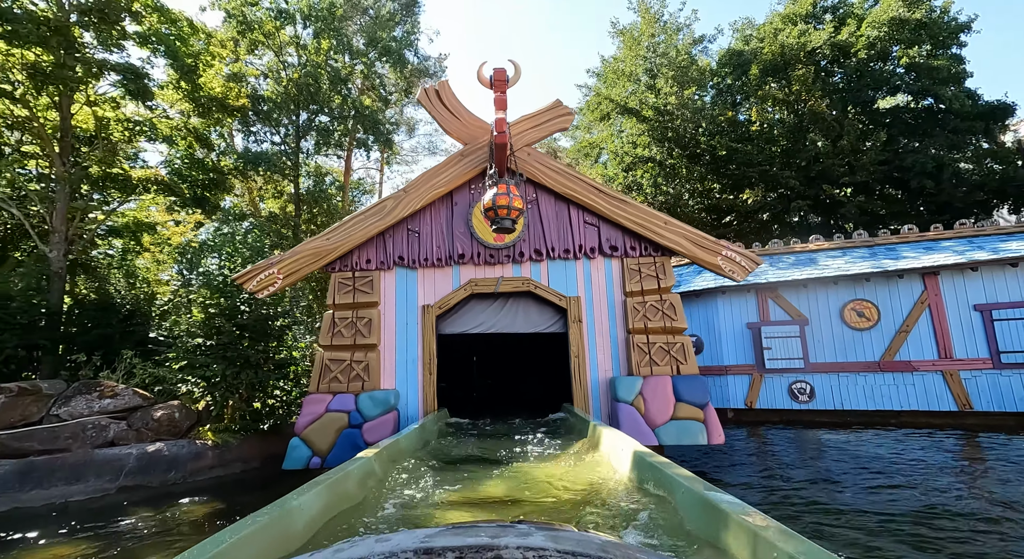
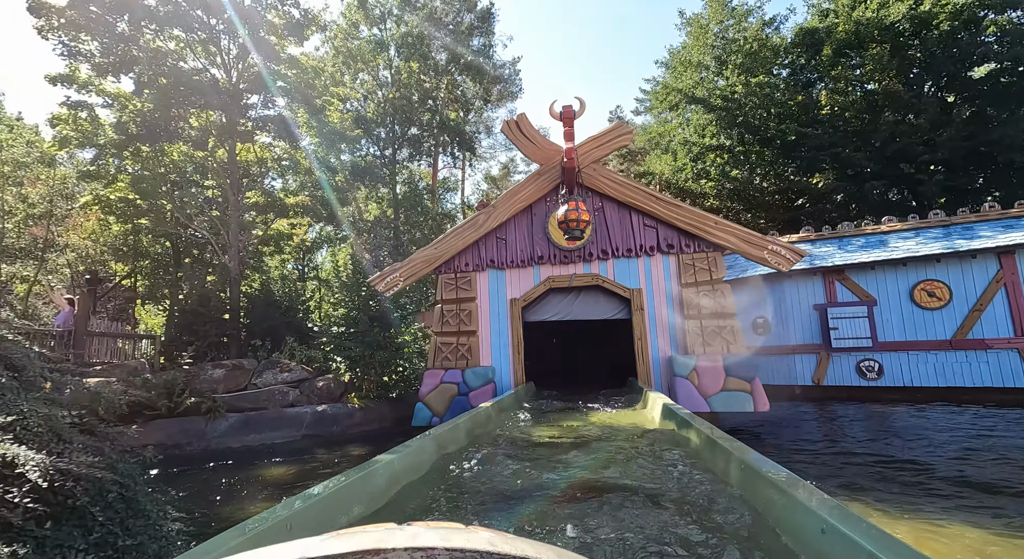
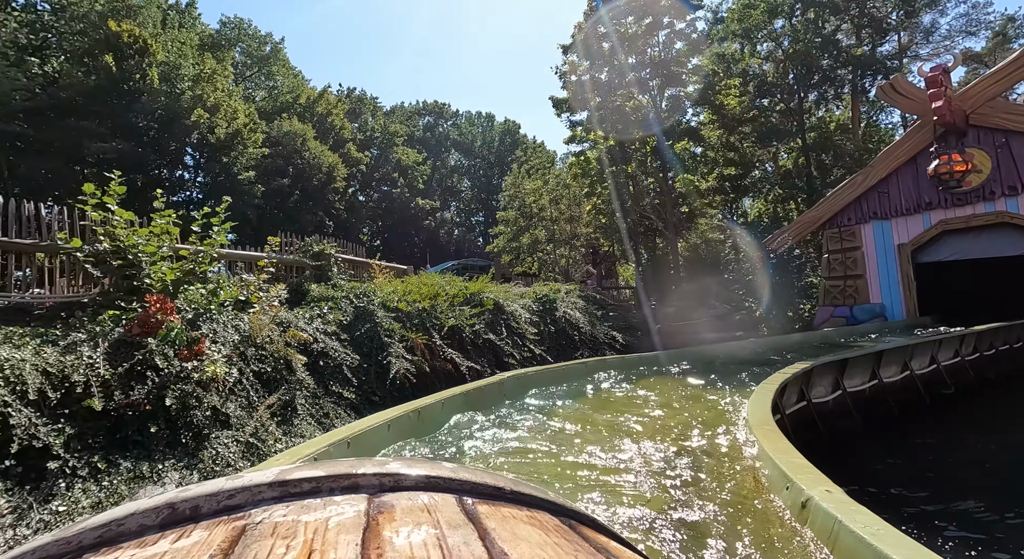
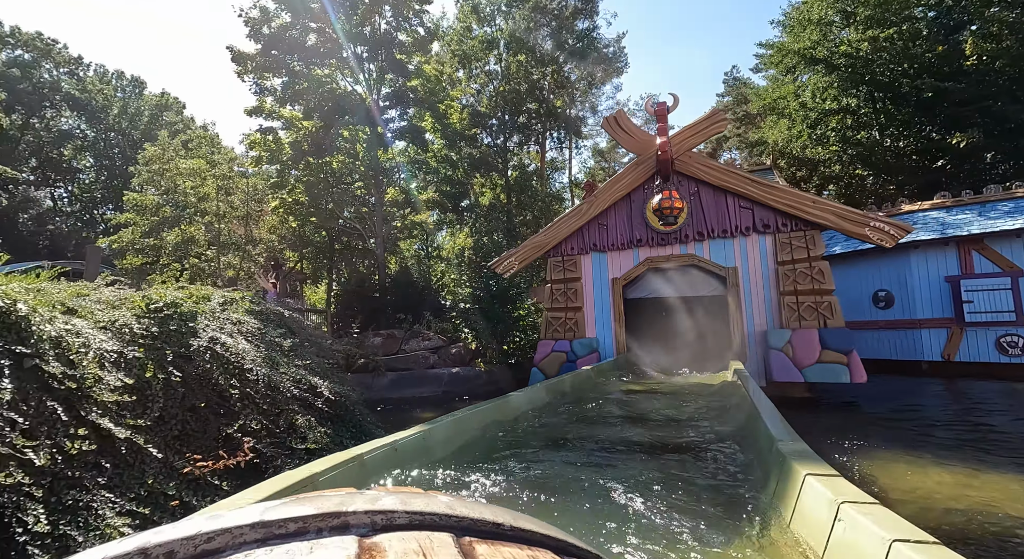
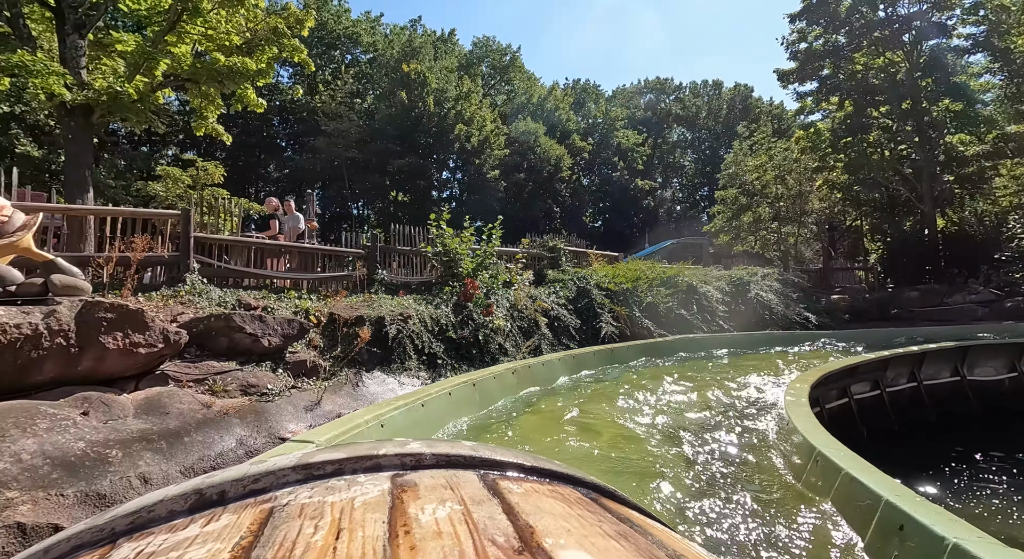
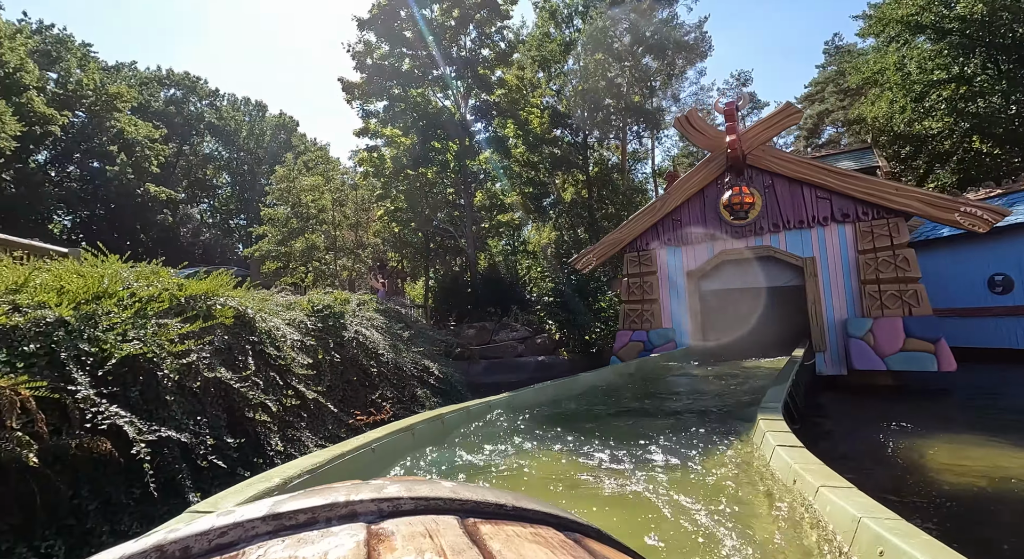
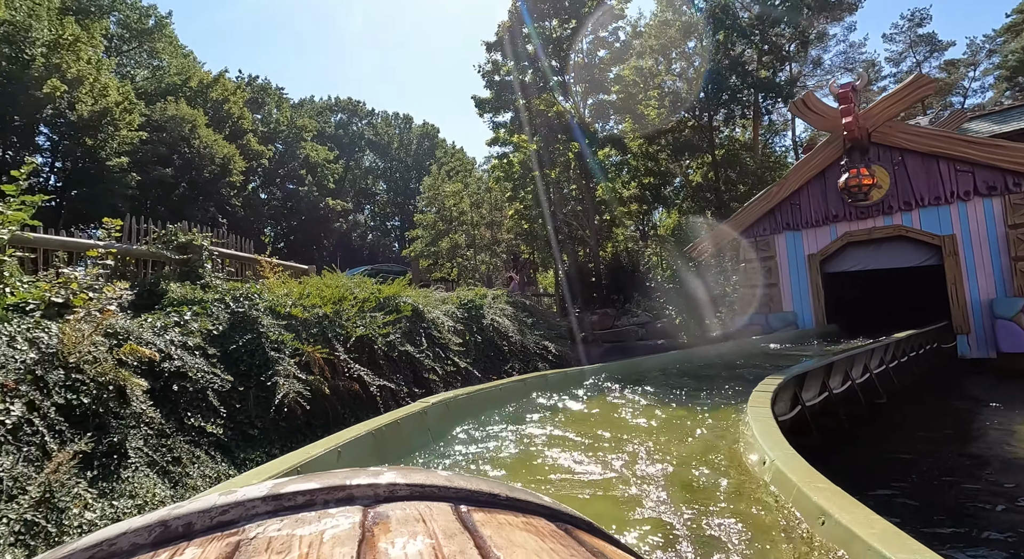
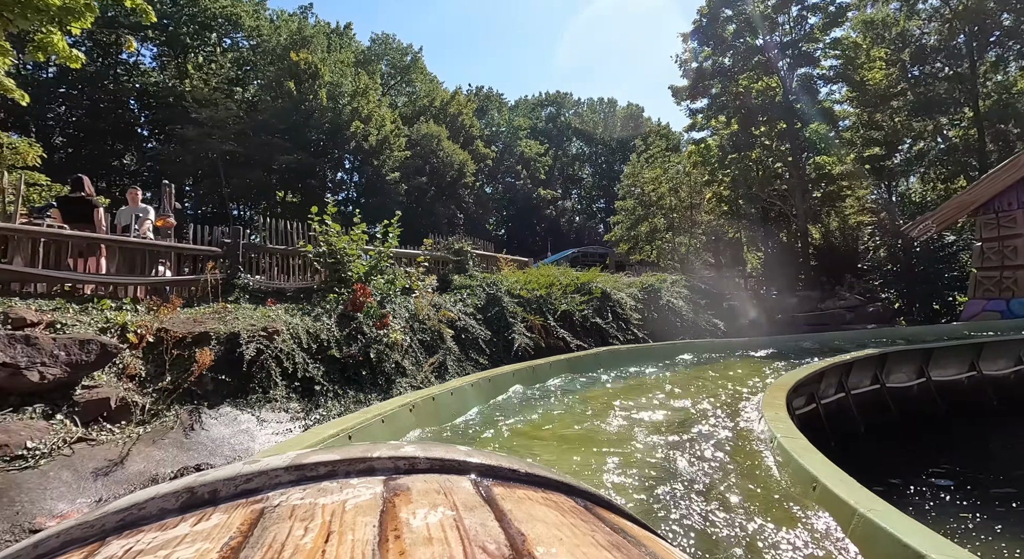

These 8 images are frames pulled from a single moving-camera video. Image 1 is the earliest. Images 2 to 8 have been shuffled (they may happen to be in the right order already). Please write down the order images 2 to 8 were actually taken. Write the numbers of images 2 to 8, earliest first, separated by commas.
2, 4, 6, 7, 3, 8, 5
